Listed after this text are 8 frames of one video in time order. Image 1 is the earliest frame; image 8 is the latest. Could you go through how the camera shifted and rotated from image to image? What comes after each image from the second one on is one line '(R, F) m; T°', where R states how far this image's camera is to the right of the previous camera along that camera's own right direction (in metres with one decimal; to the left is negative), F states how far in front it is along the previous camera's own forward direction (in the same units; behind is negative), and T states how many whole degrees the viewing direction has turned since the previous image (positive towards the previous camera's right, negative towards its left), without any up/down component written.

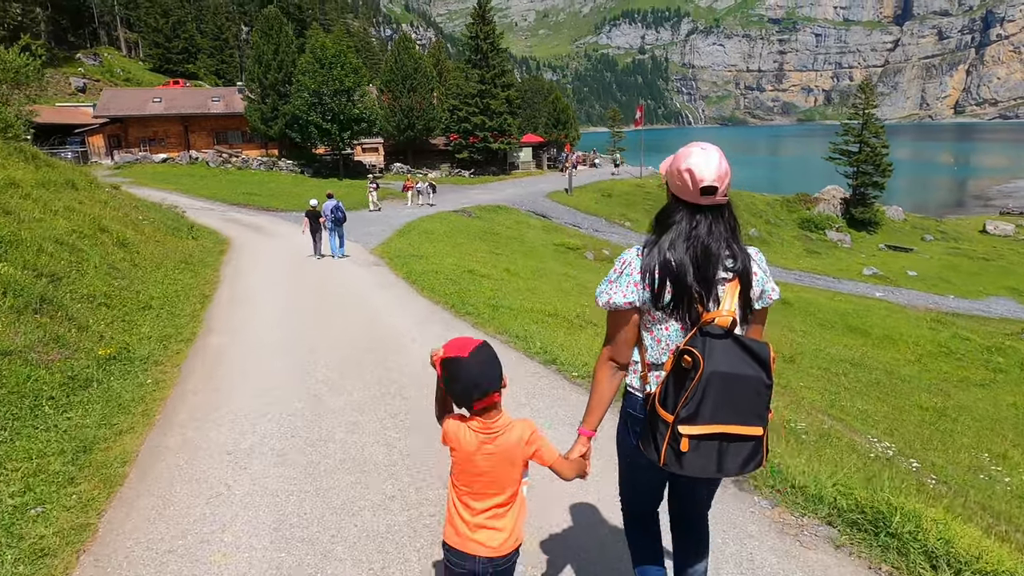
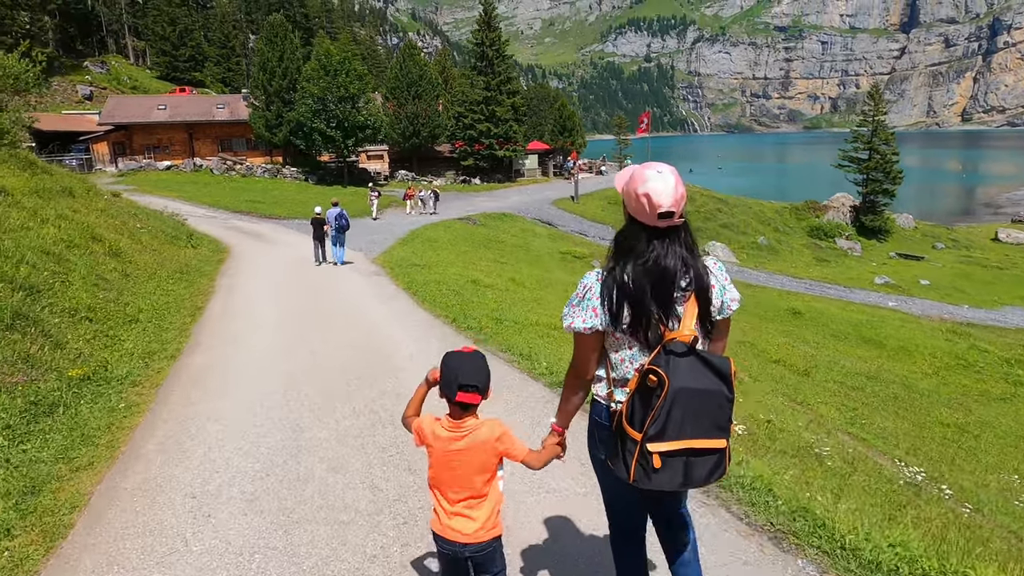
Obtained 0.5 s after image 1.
(0.0, +0.5) m; 0°
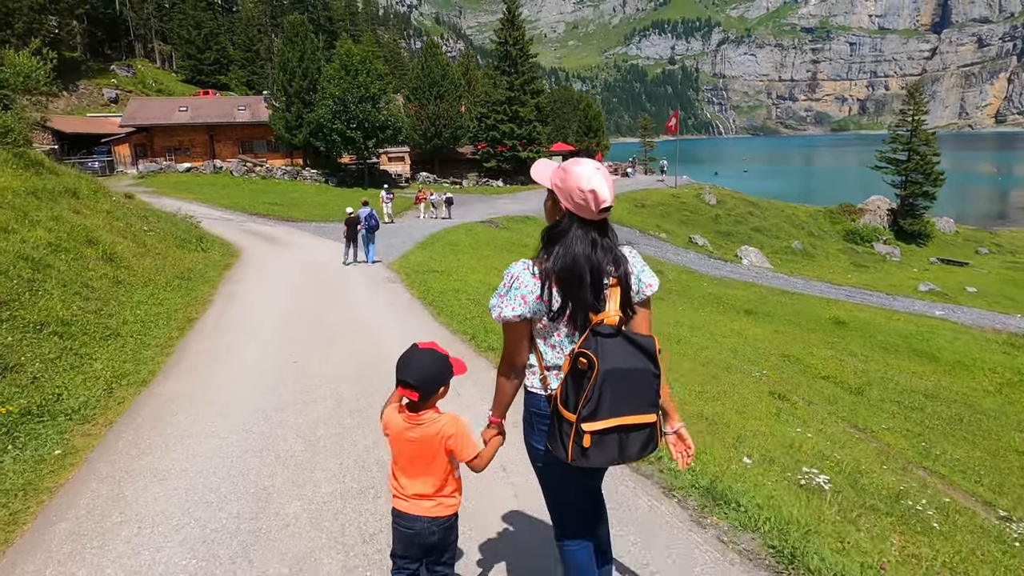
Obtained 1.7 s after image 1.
(-0.1, +1.3) m; -2°
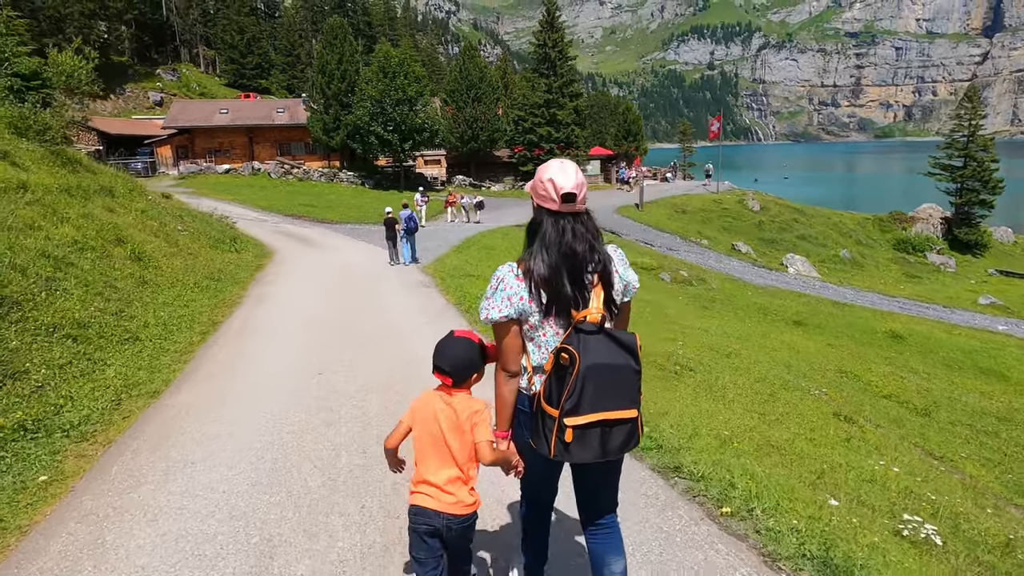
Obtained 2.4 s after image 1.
(-0.1, +0.8) m; -3°
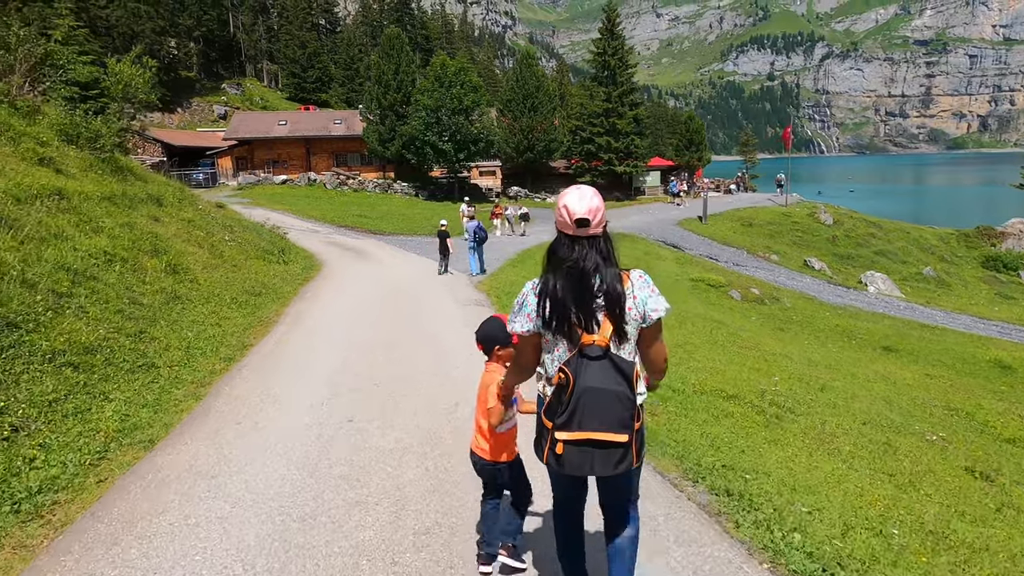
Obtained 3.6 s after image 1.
(-0.2, +1.4) m; -5°
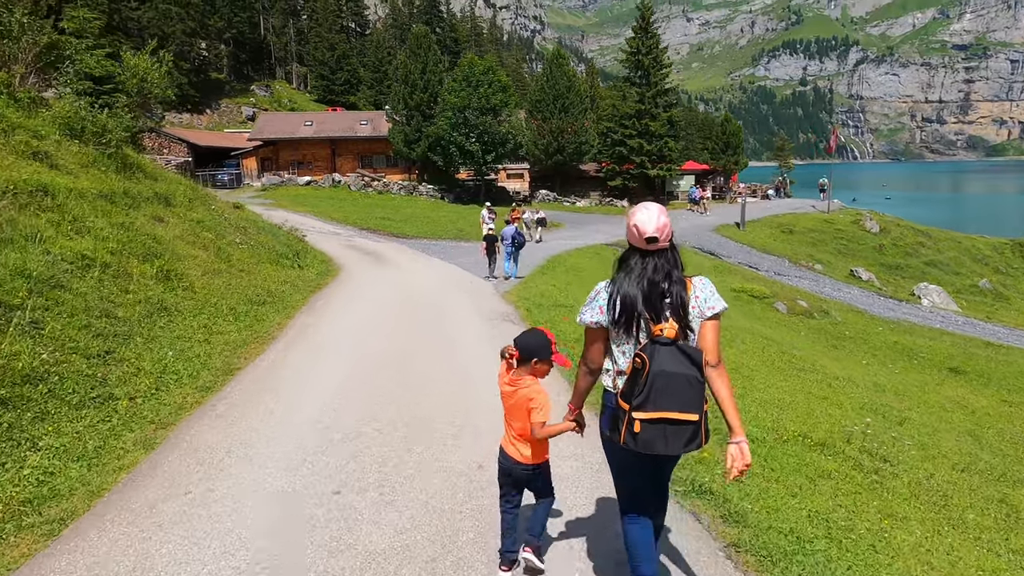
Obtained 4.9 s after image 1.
(-0.1, +1.5) m; -2°
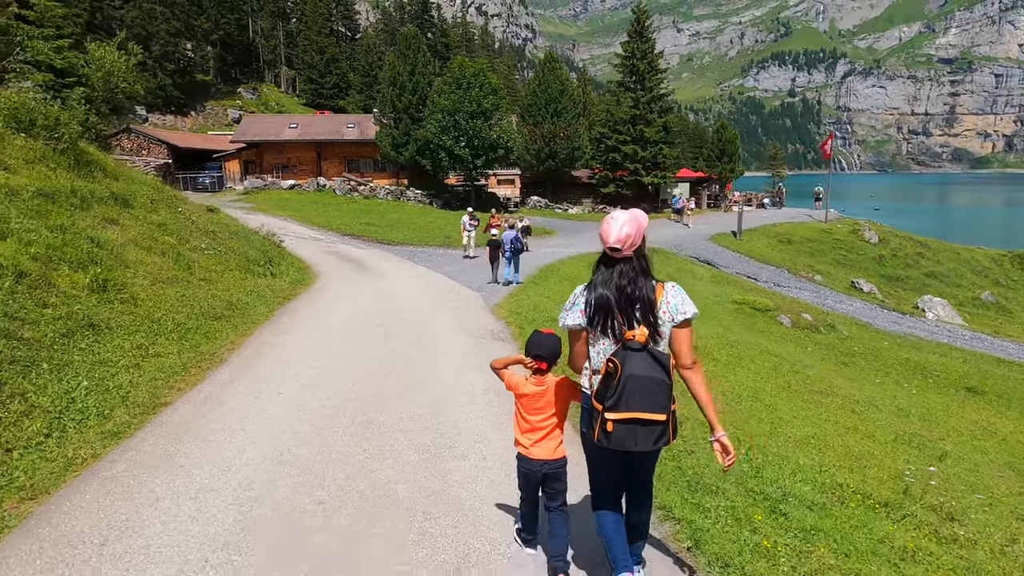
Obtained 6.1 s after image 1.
(0.0, +1.3) m; +1°
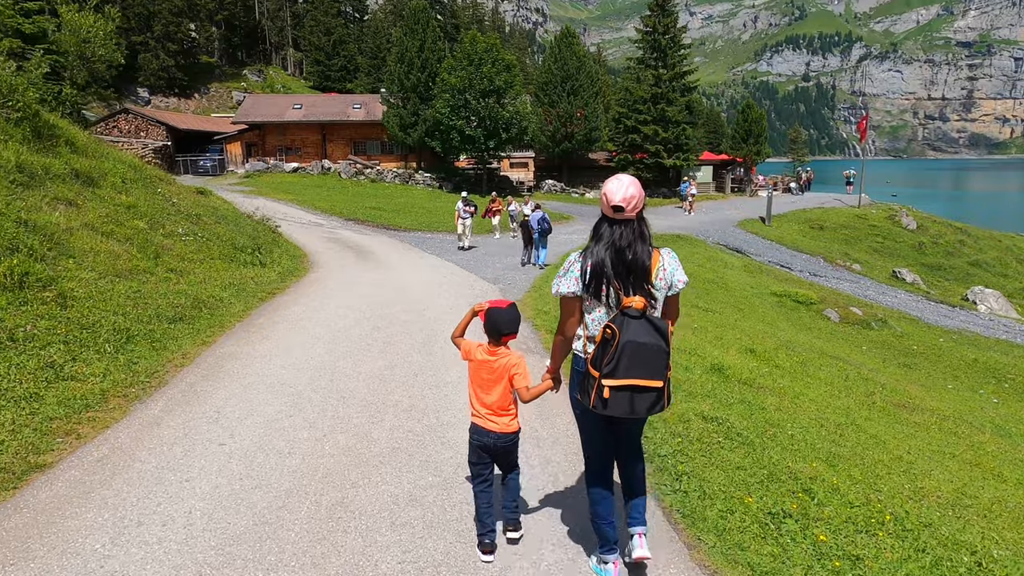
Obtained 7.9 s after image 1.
(-0.3, +2.1) m; -1°
